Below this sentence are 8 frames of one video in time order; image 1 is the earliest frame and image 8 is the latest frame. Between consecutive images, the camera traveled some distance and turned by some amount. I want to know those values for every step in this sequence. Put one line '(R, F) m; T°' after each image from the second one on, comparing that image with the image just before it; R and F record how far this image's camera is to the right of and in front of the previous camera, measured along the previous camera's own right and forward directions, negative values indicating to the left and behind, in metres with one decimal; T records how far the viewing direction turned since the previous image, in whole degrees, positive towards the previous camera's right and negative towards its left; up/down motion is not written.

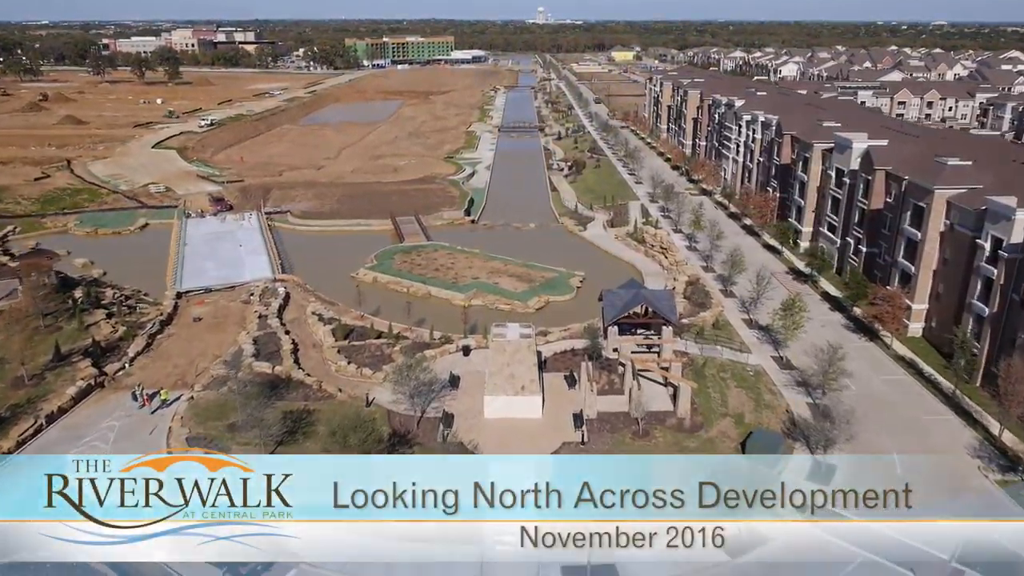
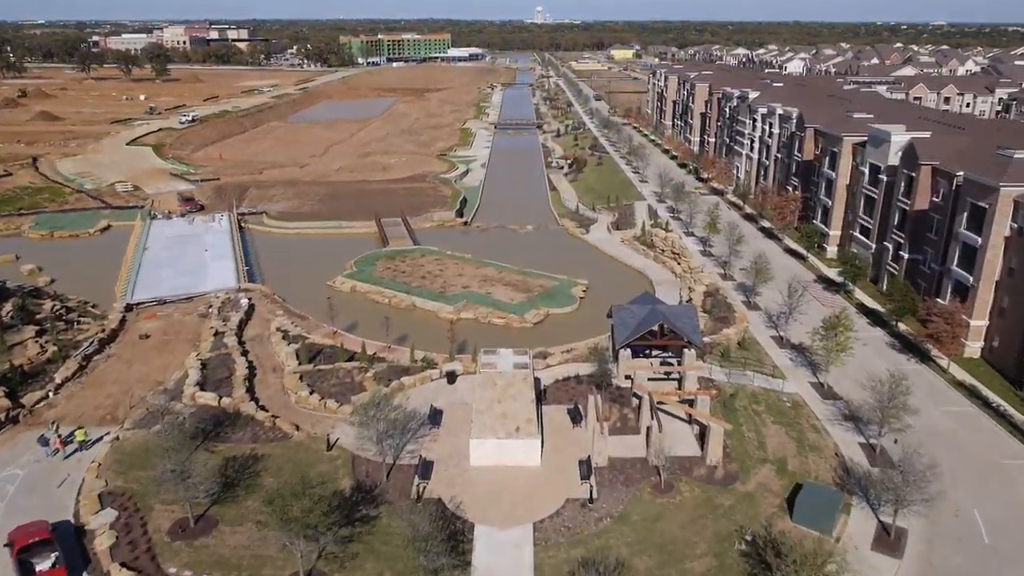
(+0.2, +4.7) m; 0°
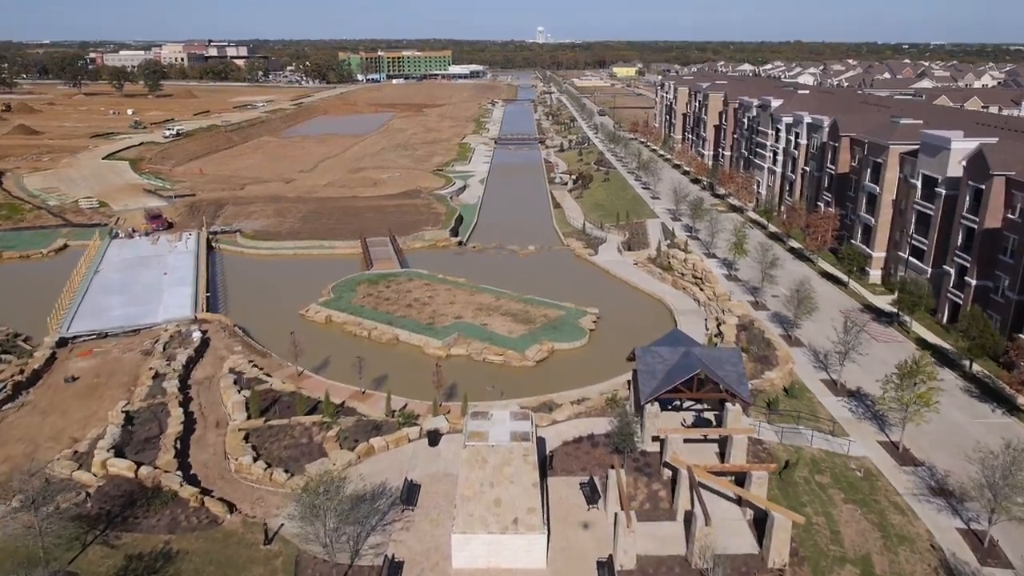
(+0.1, +5.1) m; 0°
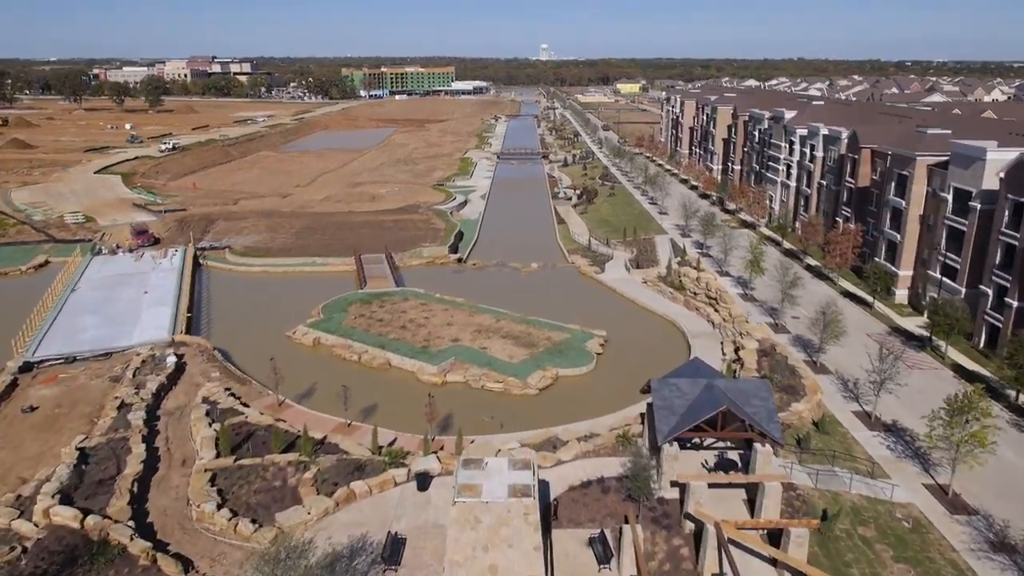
(+0.1, +2.3) m; 0°
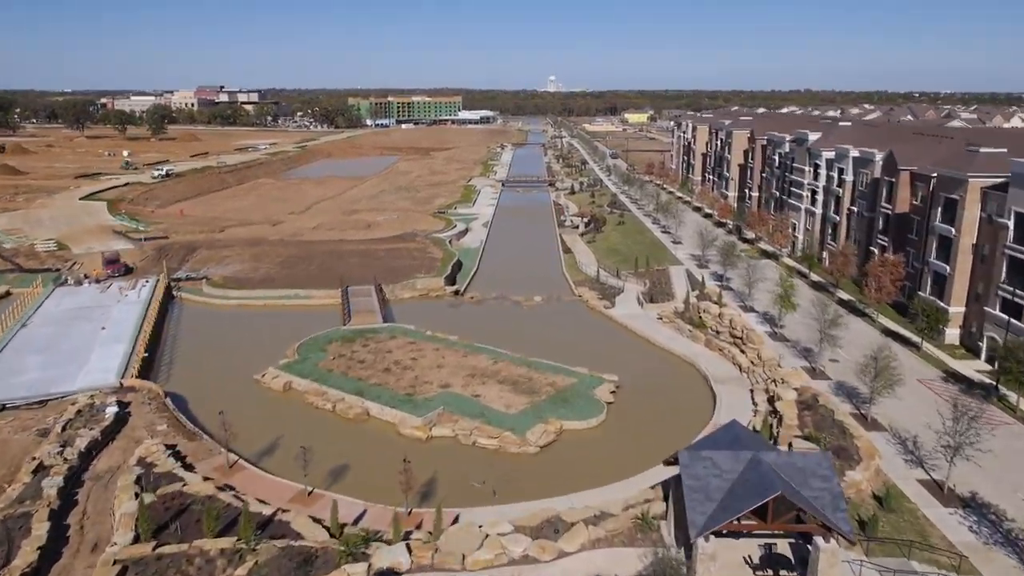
(+0.3, +3.9) m; -1°
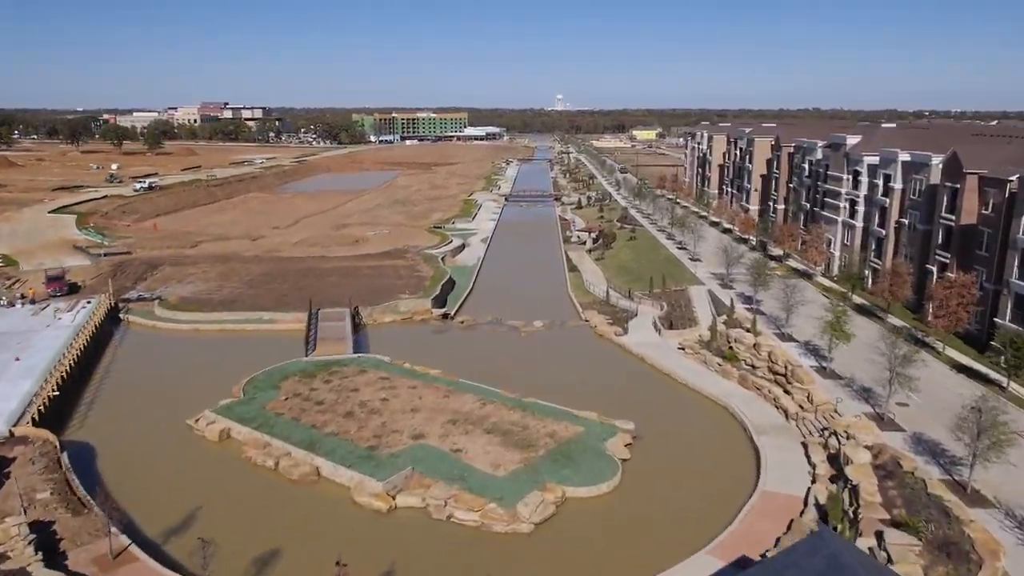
(+0.5, +5.4) m; -1°
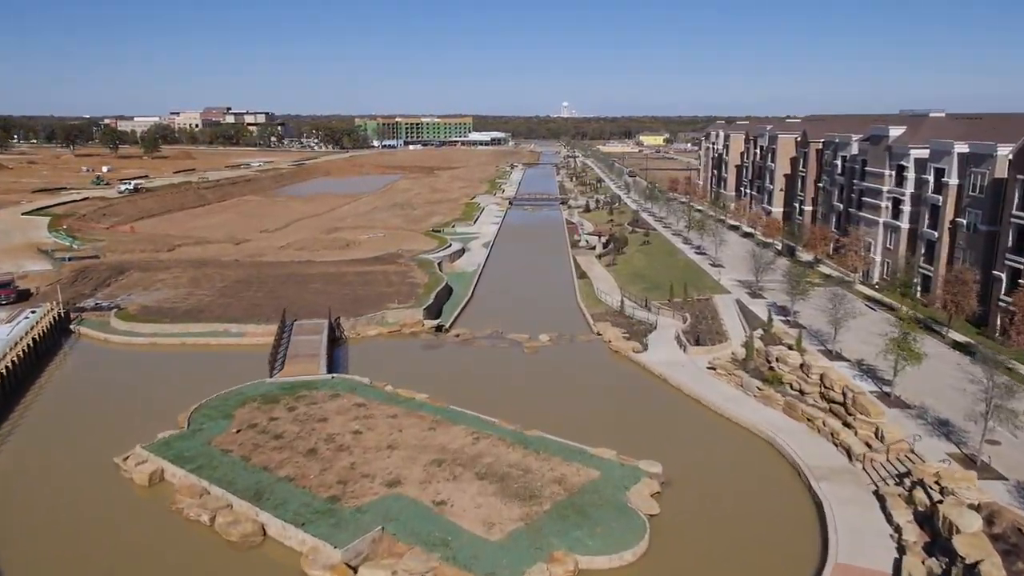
(+0.1, +4.3) m; 0°
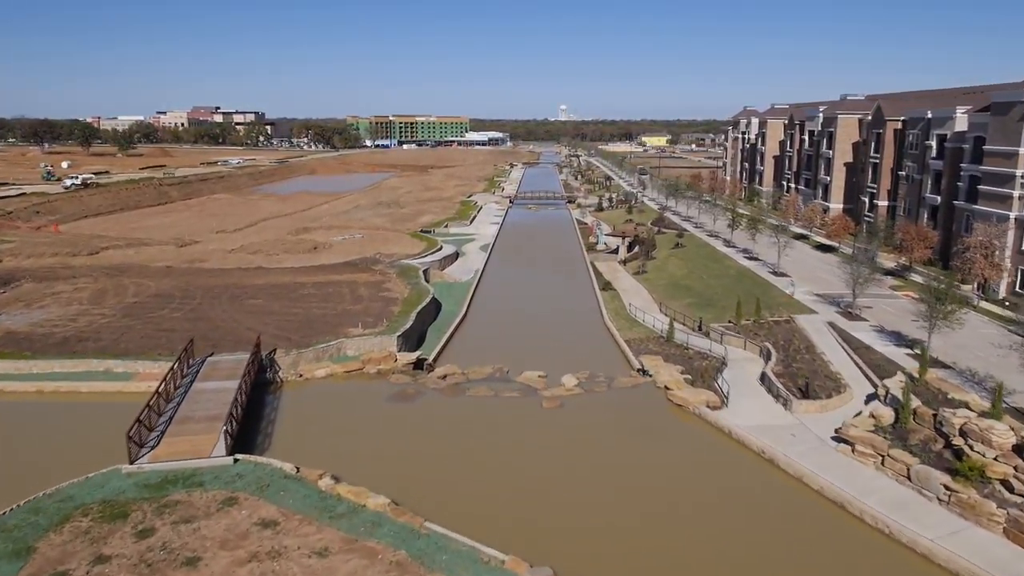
(-0.4, +9.4) m; 0°
